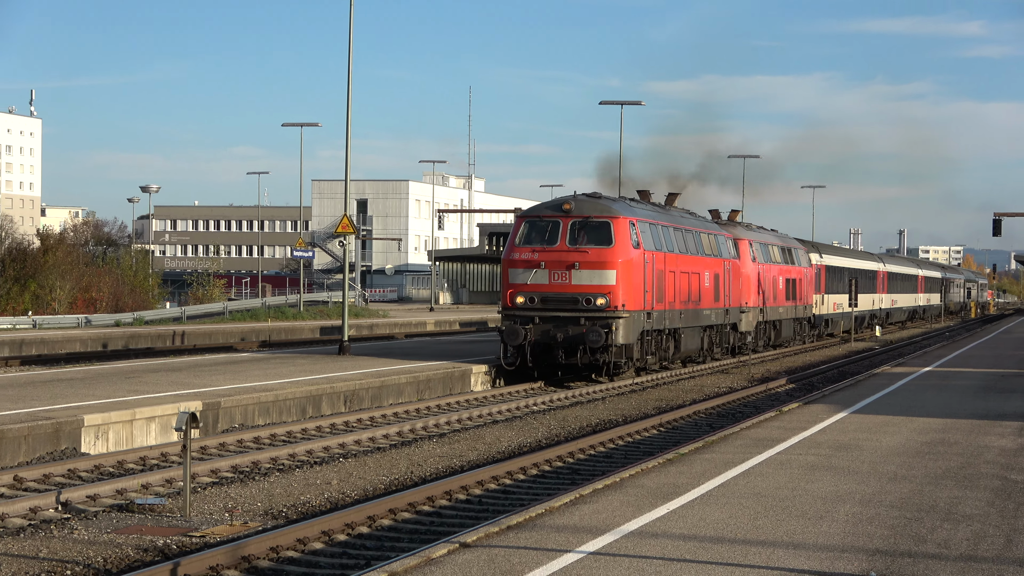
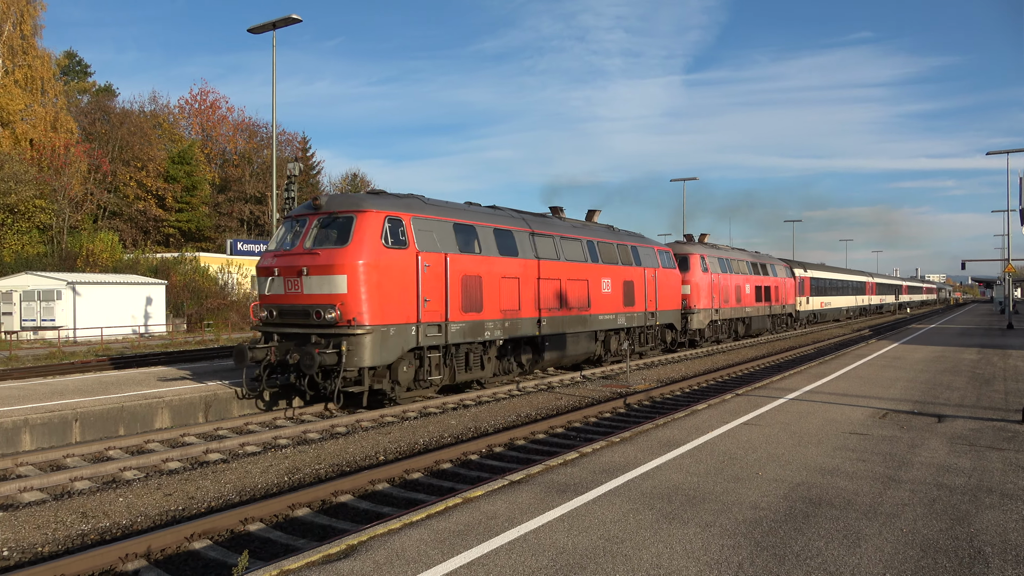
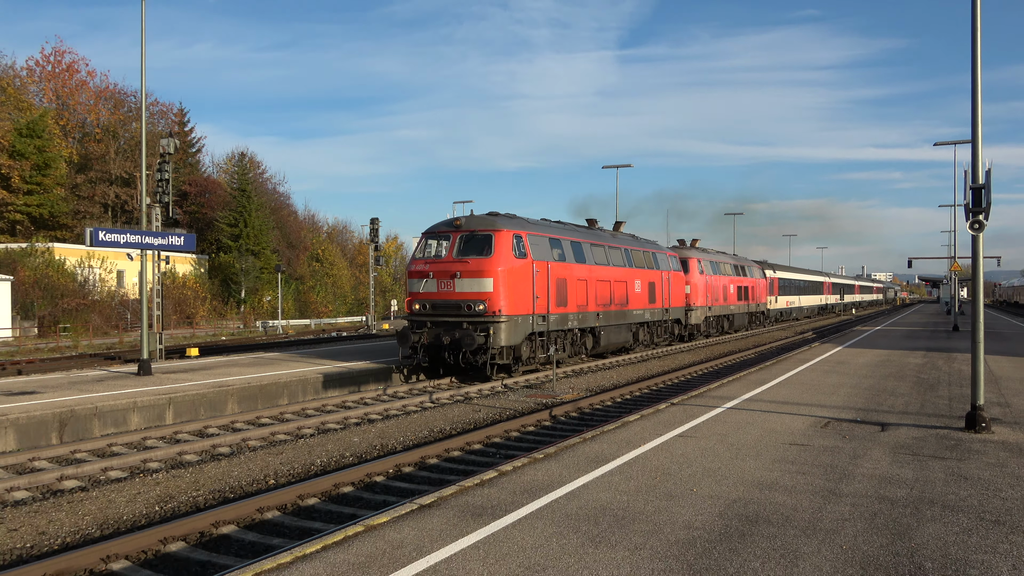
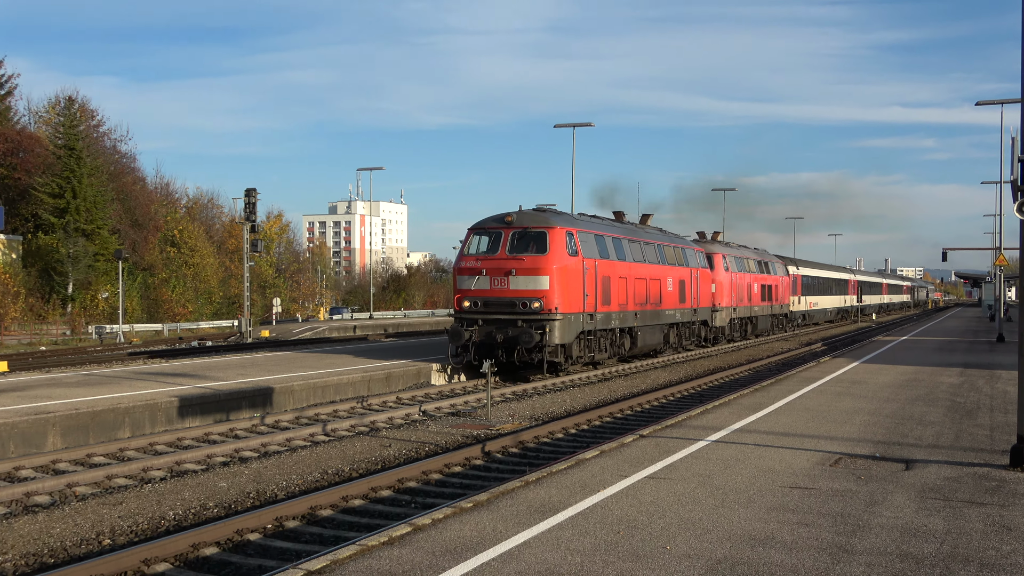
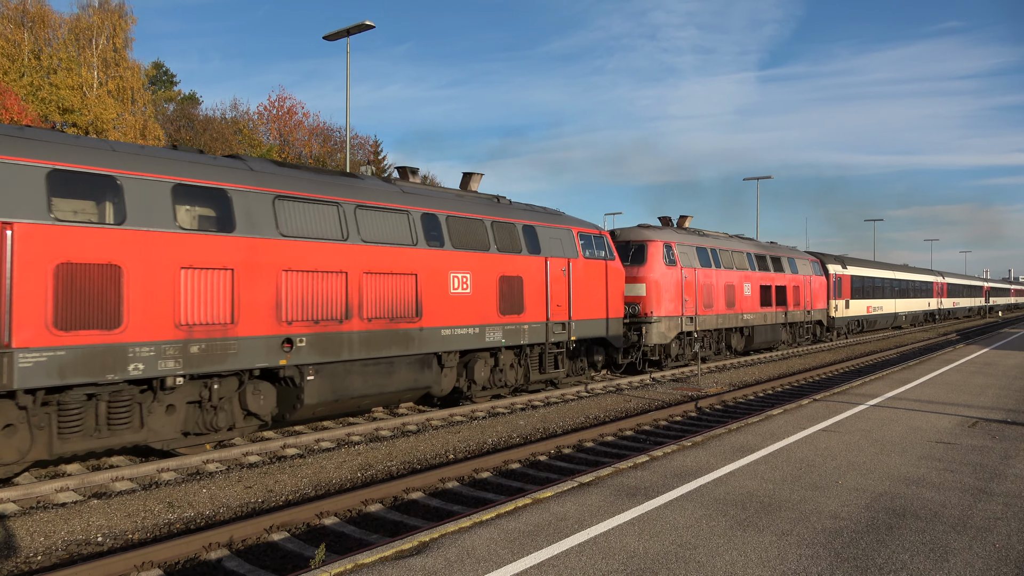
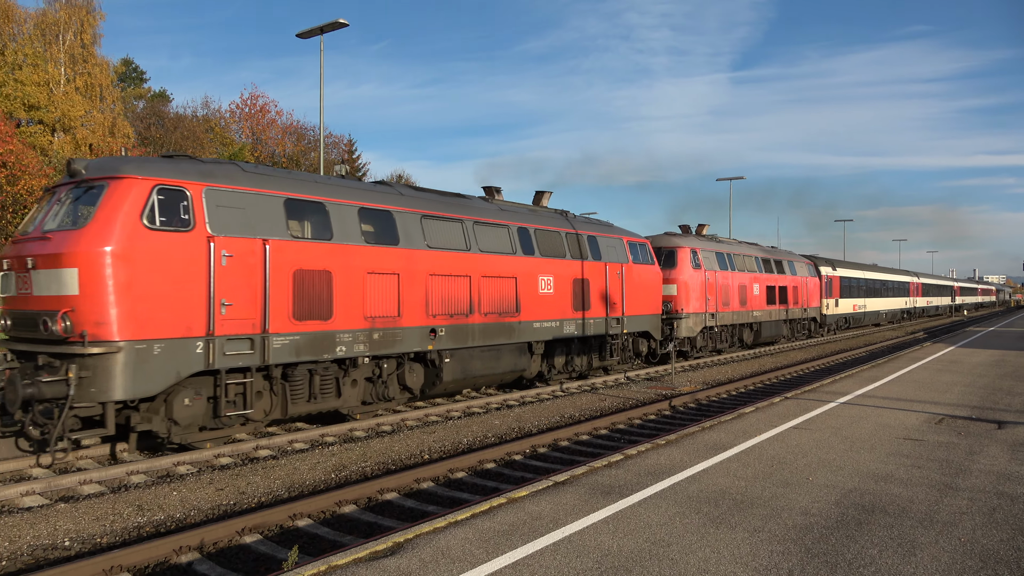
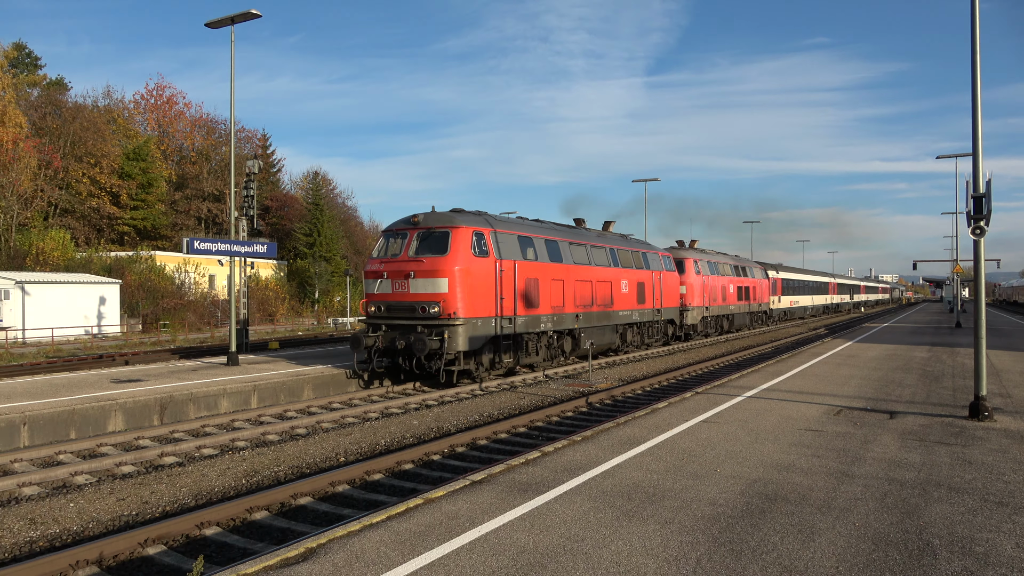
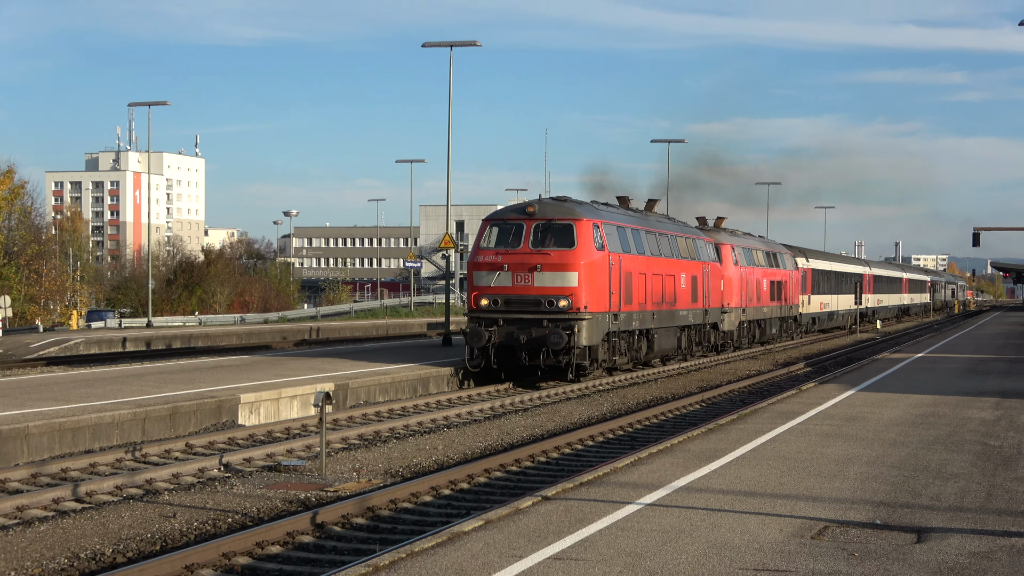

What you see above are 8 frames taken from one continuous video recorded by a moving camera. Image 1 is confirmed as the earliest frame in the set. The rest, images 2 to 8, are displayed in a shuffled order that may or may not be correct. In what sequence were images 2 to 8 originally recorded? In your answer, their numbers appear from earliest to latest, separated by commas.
8, 4, 3, 7, 2, 6, 5
